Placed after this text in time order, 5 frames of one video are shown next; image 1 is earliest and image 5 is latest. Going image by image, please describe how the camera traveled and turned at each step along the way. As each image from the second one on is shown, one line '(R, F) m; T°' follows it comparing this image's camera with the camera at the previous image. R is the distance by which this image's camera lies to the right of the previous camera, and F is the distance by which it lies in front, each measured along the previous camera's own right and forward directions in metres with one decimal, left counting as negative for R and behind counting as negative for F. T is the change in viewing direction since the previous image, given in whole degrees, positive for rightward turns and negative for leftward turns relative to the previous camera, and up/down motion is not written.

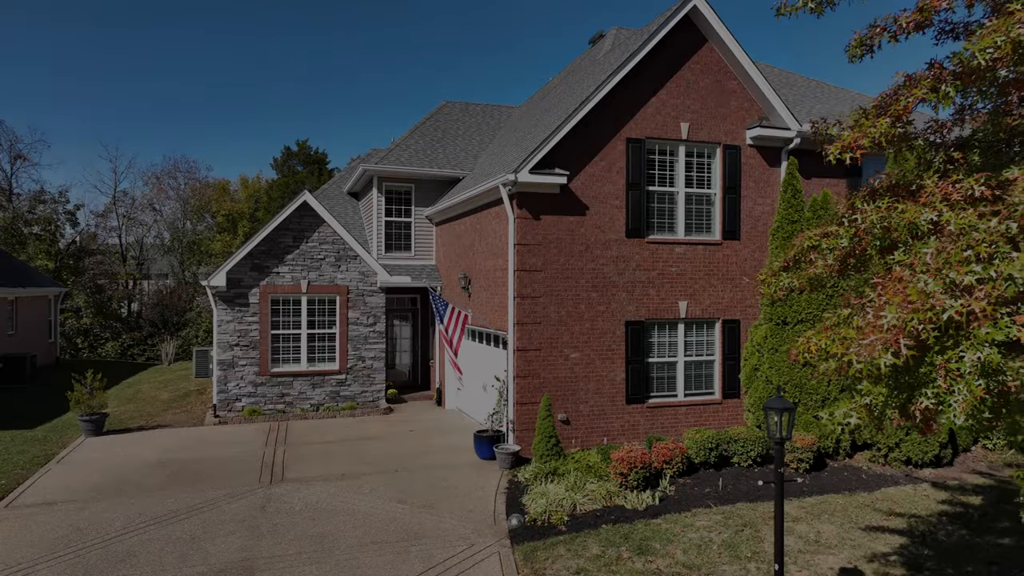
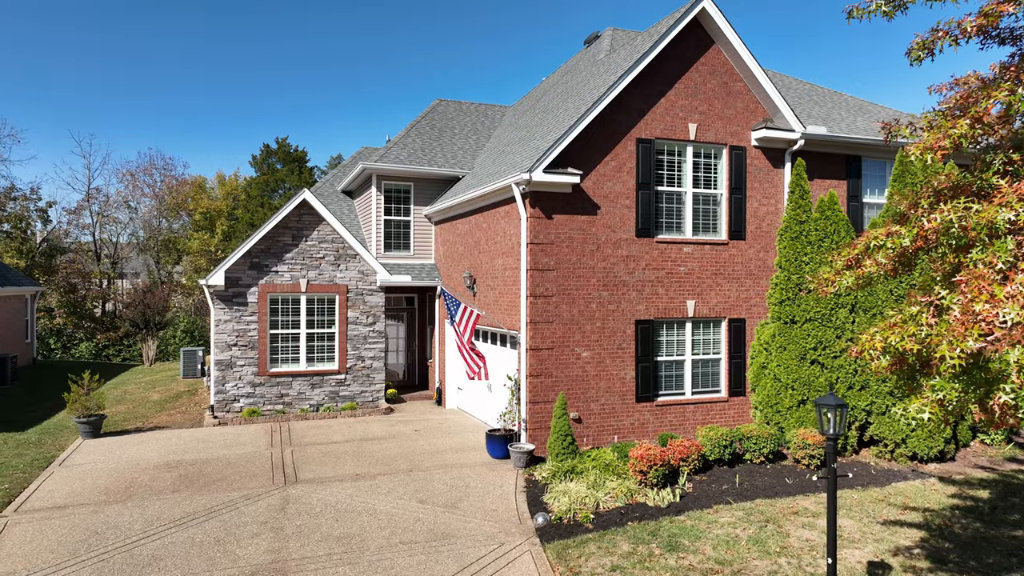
(-0.7, 0.0) m; +2°
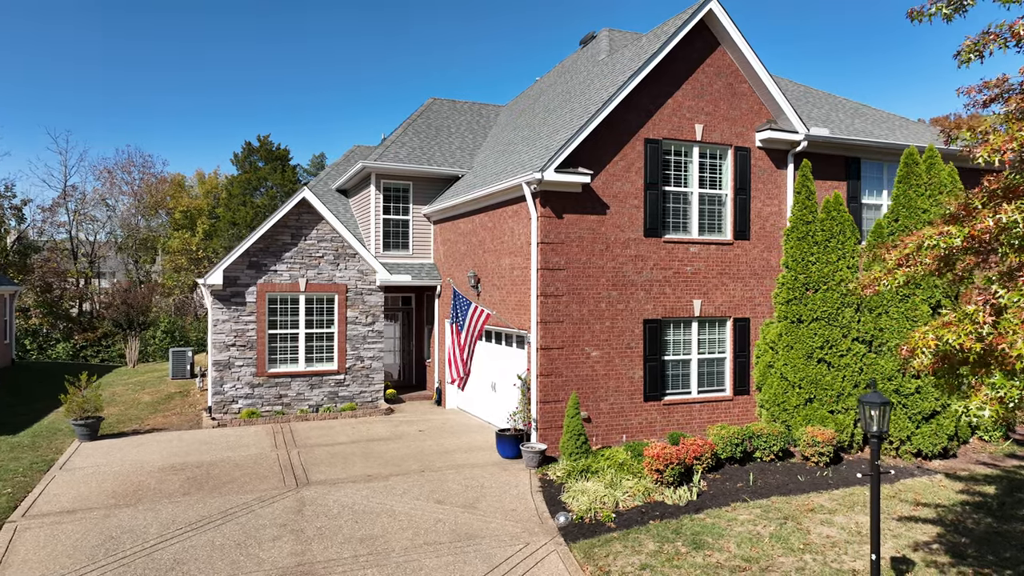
(-0.6, 0.0) m; +2°
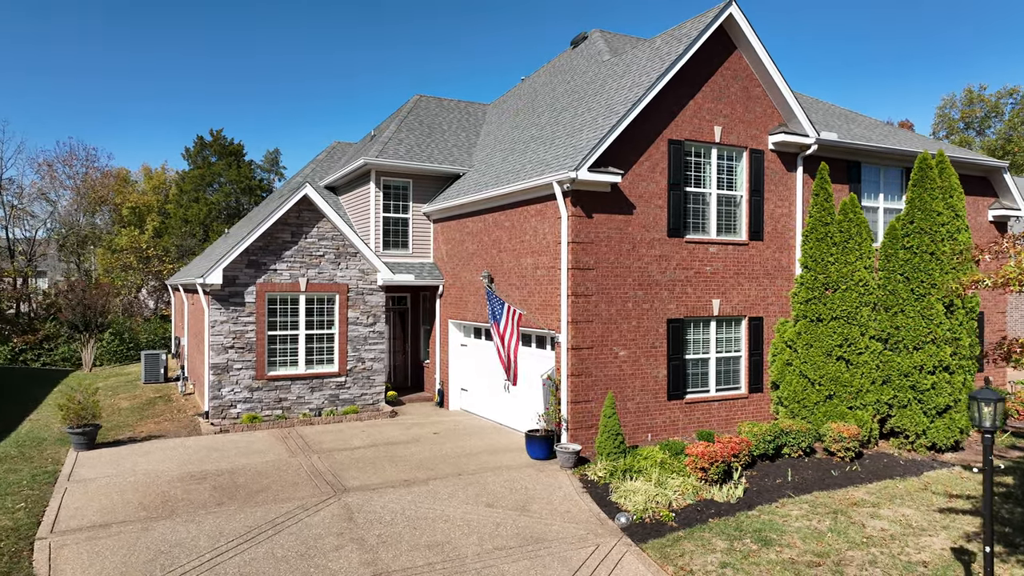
(-1.5, +0.2) m; +4°
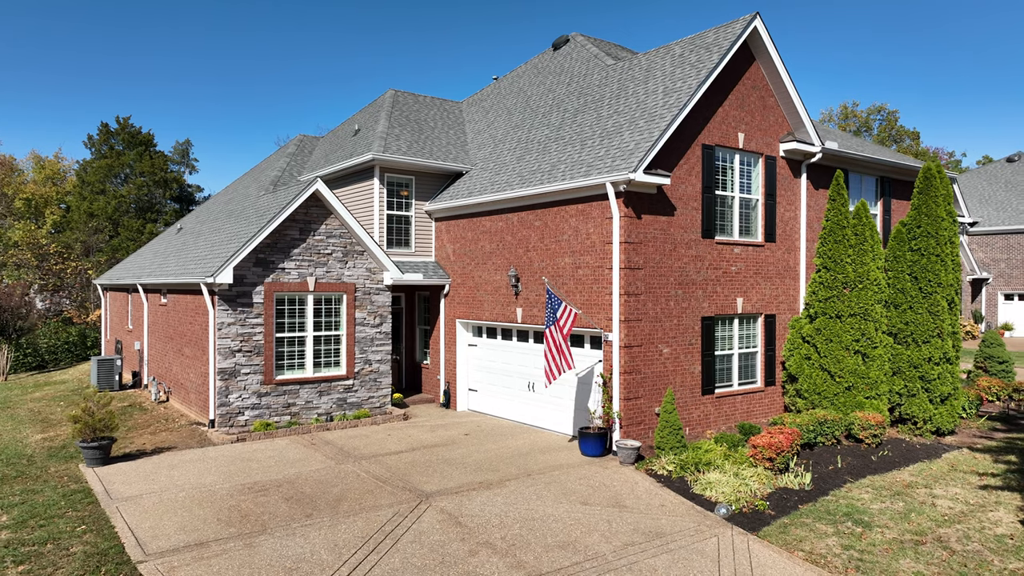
(-2.7, +0.2) m; +8°
